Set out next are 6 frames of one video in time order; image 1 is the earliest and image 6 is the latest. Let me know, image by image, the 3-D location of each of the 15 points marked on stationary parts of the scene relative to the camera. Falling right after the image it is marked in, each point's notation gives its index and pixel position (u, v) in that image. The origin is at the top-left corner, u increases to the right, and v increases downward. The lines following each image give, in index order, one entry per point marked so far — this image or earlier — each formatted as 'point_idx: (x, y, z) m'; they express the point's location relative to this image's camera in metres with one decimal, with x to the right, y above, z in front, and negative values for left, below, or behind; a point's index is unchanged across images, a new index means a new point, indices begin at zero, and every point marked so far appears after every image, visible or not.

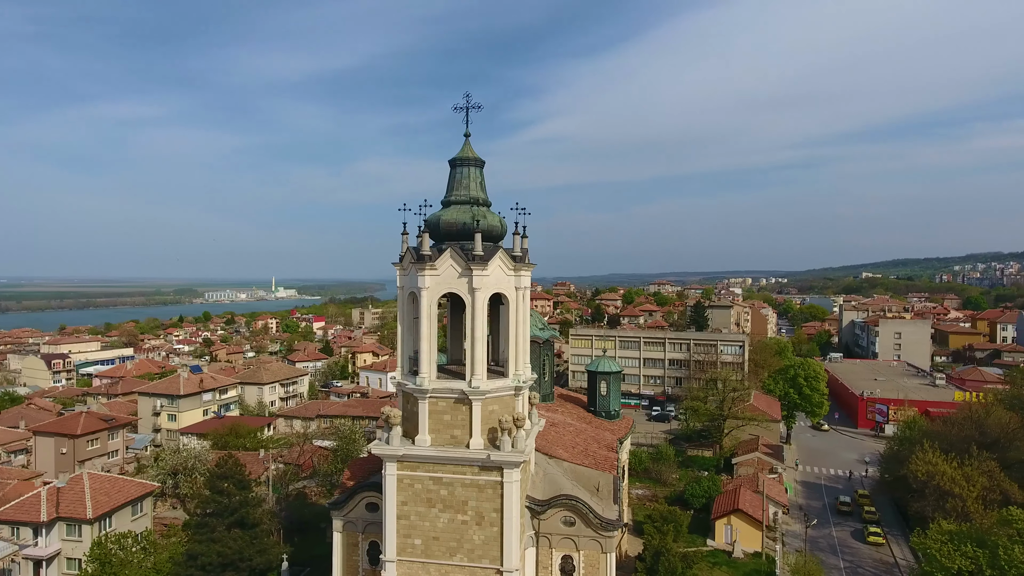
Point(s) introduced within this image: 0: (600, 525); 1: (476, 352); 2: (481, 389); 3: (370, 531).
0: (+2.1, -5.8, +15.8) m
1: (-0.8, -1.4, +14.2) m
2: (-0.7, -2.2, +14.1) m
3: (-3.7, -6.4, +16.9) m
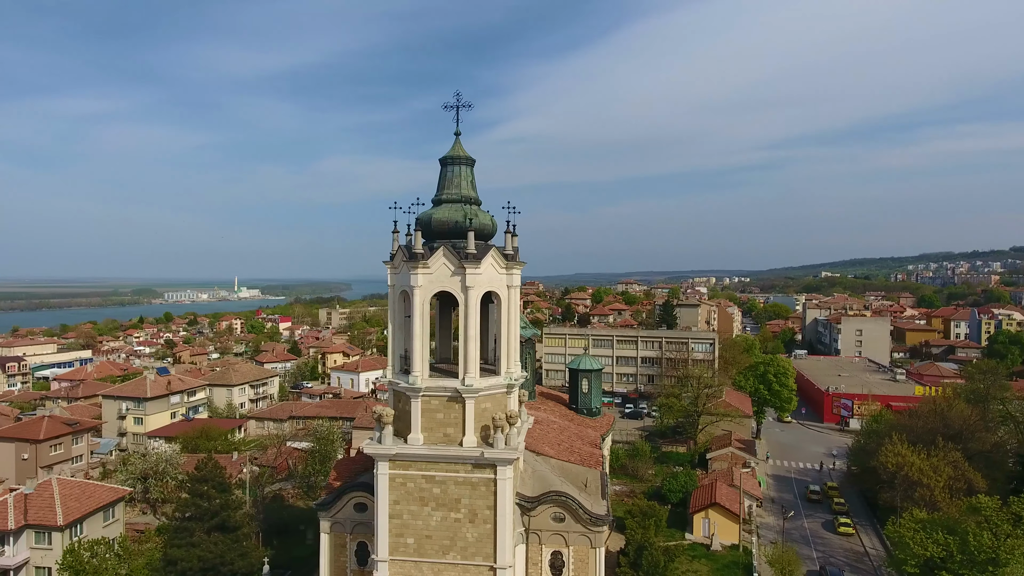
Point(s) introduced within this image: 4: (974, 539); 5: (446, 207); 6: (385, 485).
0: (+1.9, -5.7, +16.0) m
1: (-1.0, -1.4, +14.3) m
2: (-0.8, -2.2, +14.2) m
3: (-4.0, -6.3, +16.8) m
4: (+11.7, -6.4, +16.4) m
5: (-1.6, +1.9, +15.2) m
6: (-2.9, -4.4, +14.5) m
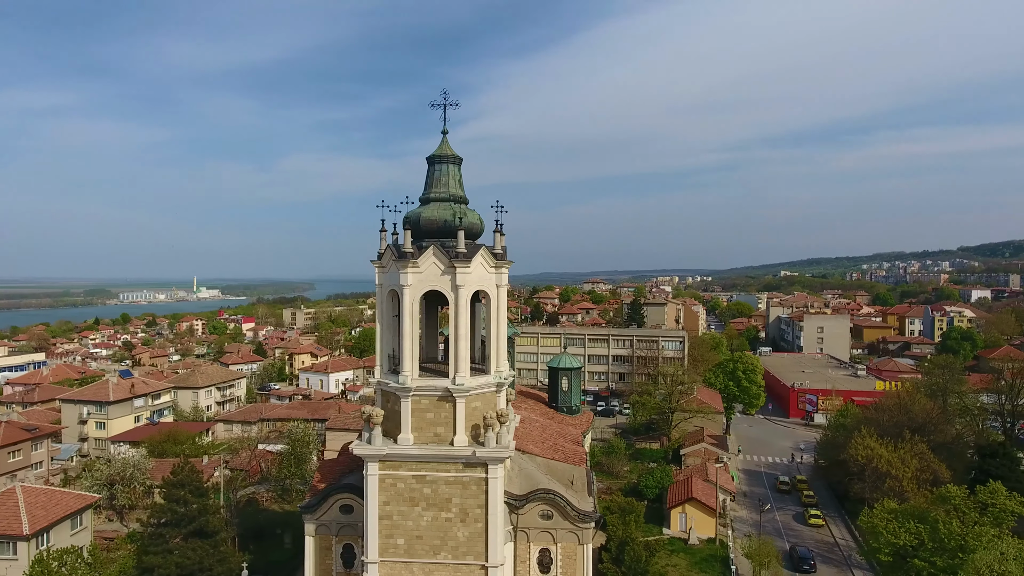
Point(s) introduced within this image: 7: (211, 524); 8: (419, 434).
0: (+1.6, -5.7, +16.1) m
1: (-1.2, -1.3, +14.3) m
2: (-1.0, -2.1, +14.2) m
3: (-4.3, -6.3, +16.6) m
4: (+11.4, -6.4, +17.0) m
5: (-1.8, +1.9, +15.1) m
6: (-3.1, -4.4, +14.4) m
7: (-9.1, -7.2, +19.5) m
8: (-2.1, -3.3, +14.5) m
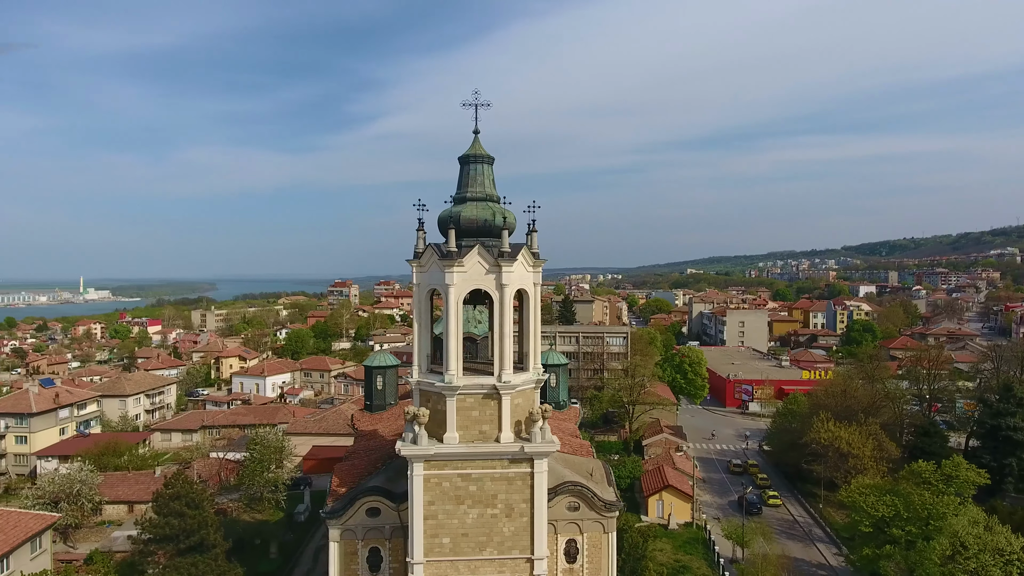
0: (+2.4, -5.7, +16.7) m
1: (-0.2, -1.3, +14.4) m
2: (0.0, -2.1, +14.4) m
3: (-3.6, -6.3, +16.4) m
4: (+11.9, -6.2, +19.0) m
5: (-1.0, +1.9, +15.2) m
6: (-2.1, -4.4, +14.3) m
7: (-8.7, -7.2, +18.5) m
8: (-1.1, -3.2, +14.5) m
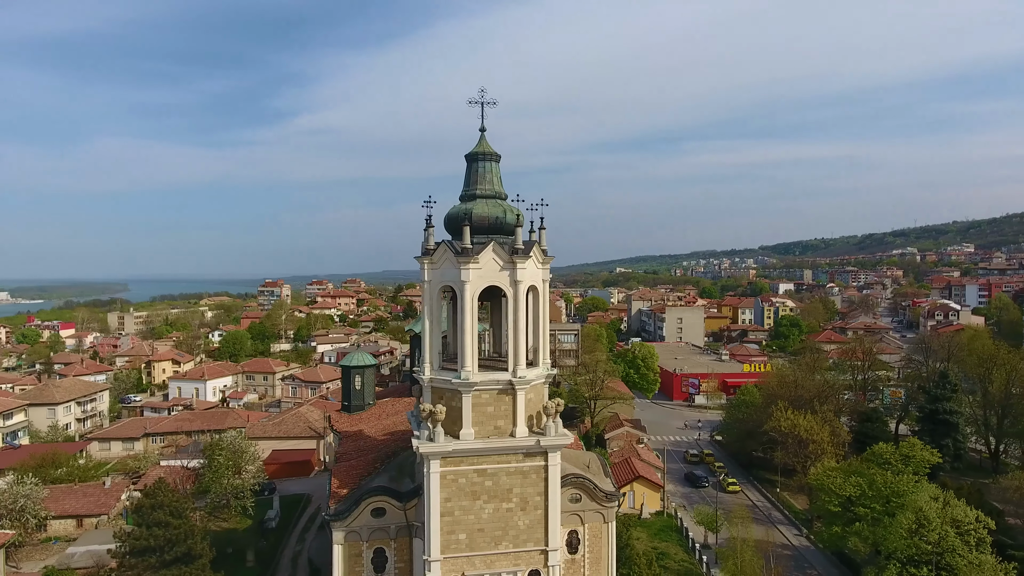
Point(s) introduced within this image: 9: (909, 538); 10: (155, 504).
0: (+2.4, -5.6, +17.2) m
1: (+0.2, -1.2, +14.6) m
2: (+0.3, -2.0, +14.6) m
3: (-3.4, -6.2, +16.2) m
4: (+11.7, -6.1, +20.5) m
5: (-0.7, +2.0, +15.3) m
6: (-1.7, -4.3, +14.3) m
7: (-8.7, -7.1, +17.7) m
8: (-0.8, -3.2, +14.6) m
9: (+11.5, -7.2, +18.7) m
10: (-9.8, -5.9, +17.7) m
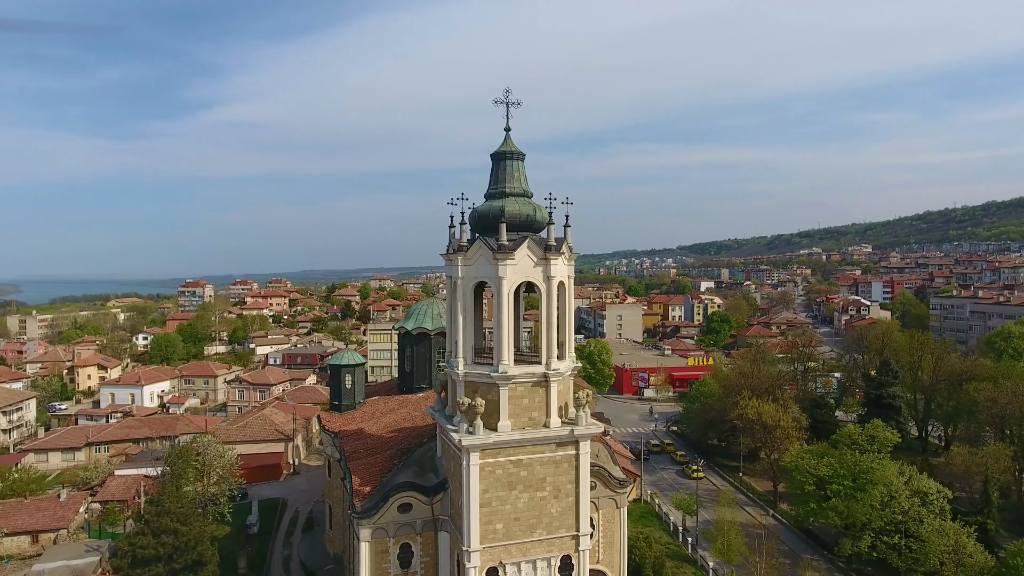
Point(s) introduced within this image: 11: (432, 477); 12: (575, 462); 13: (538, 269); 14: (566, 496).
0: (+2.9, -5.5, +17.9) m
1: (+1.0, -1.1, +15.1) m
2: (+1.1, -1.9, +15.1) m
3: (-2.8, -6.1, +16.2) m
4: (+11.7, -5.9, +22.4) m
5: (0.0, +2.1, +15.7) m
6: (-0.8, -4.2, +14.6) m
7: (-8.2, -7.1, +17.1) m
8: (0.0, -3.1, +15.0) m
9: (+11.7, -7.1, +20.6) m
10: (-9.3, -5.8, +17.0) m
11: (-2.1, -4.9, +16.7) m
12: (+1.5, -4.2, +15.4) m
13: (+0.6, +0.4, +15.2) m
14: (+1.3, -5.0, +15.4) m
